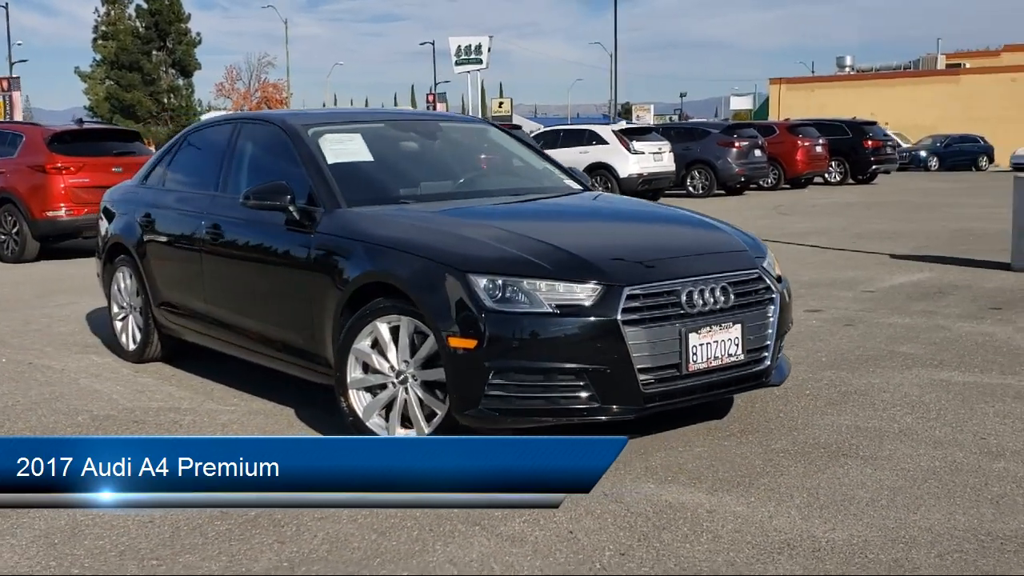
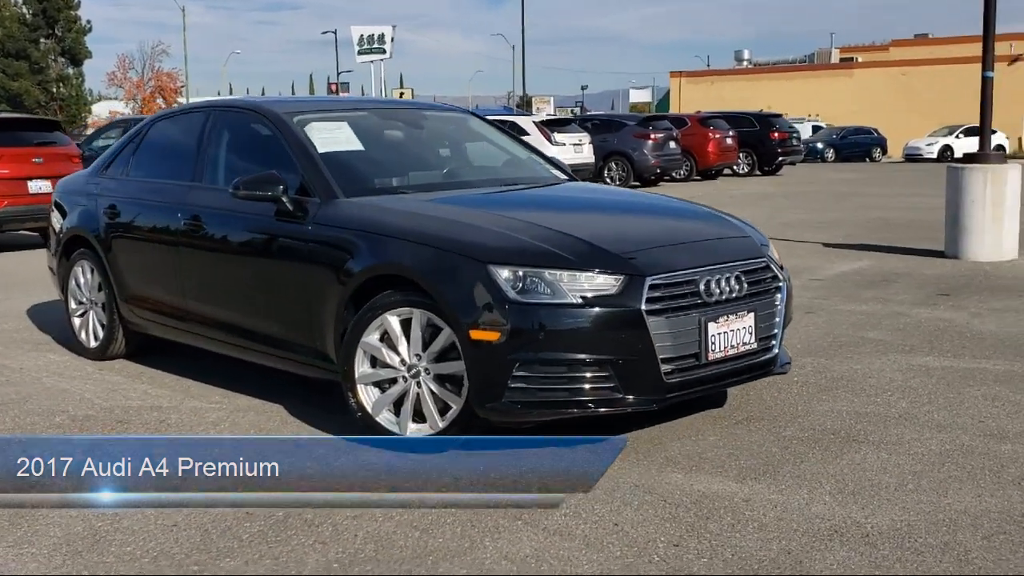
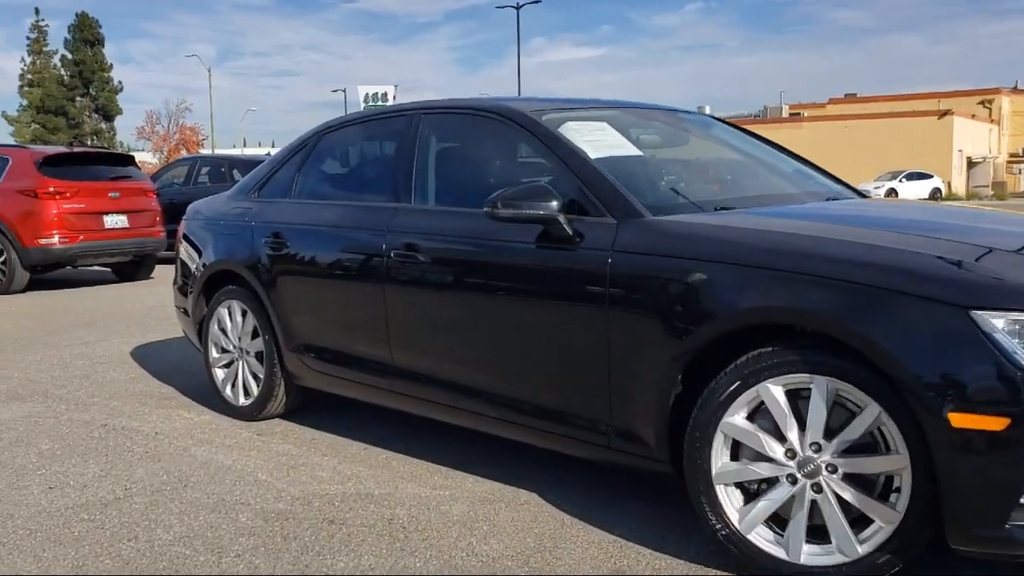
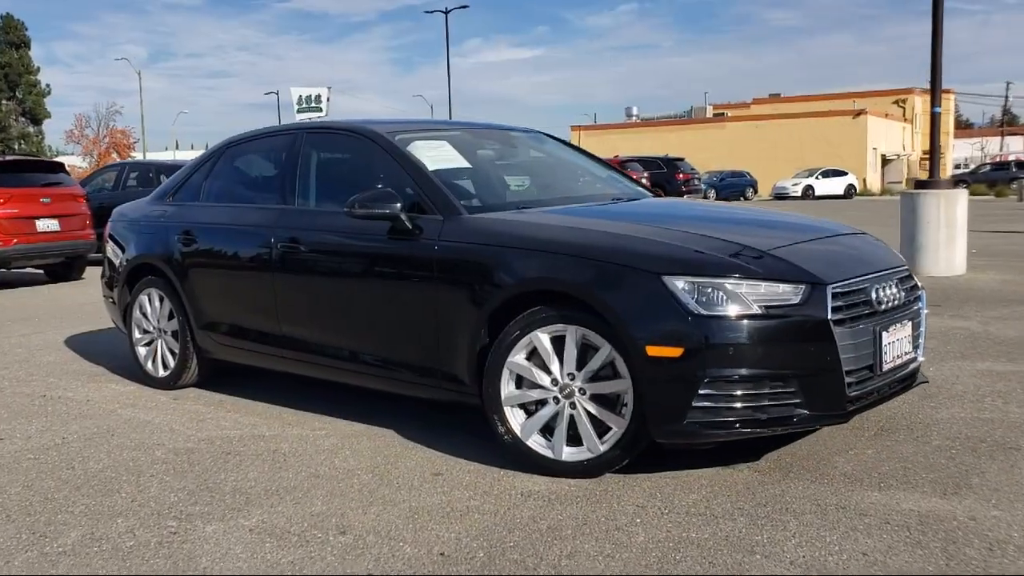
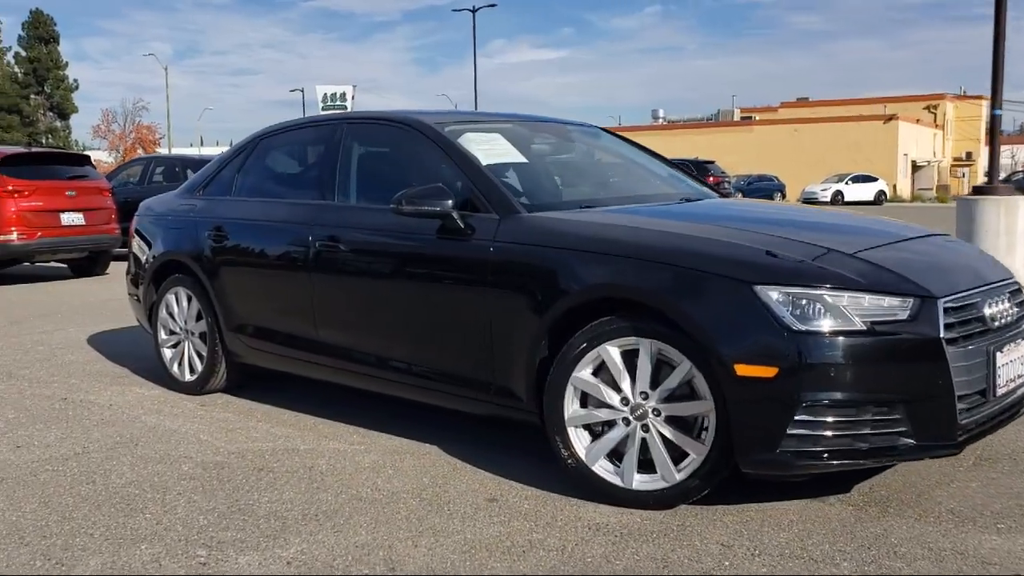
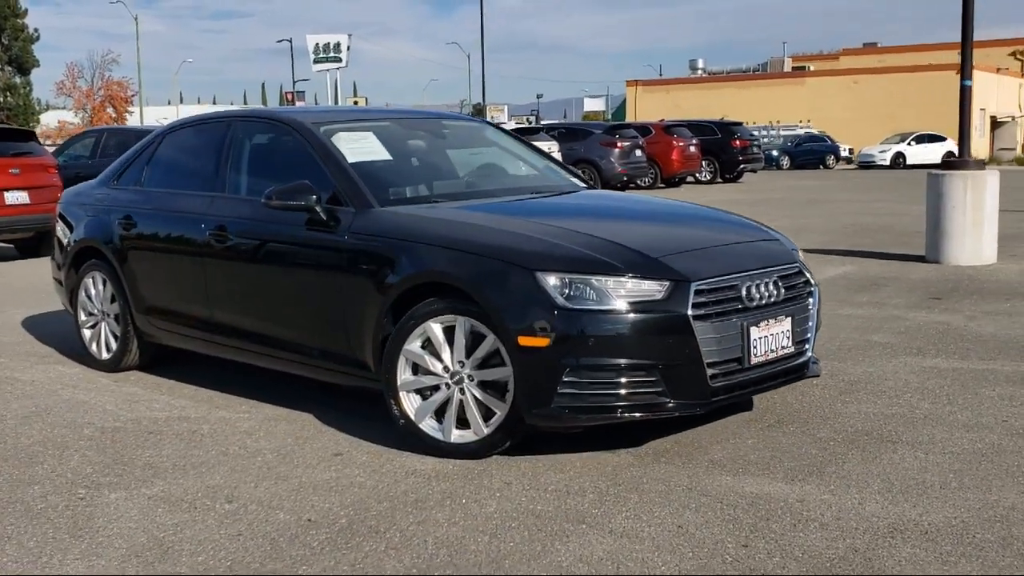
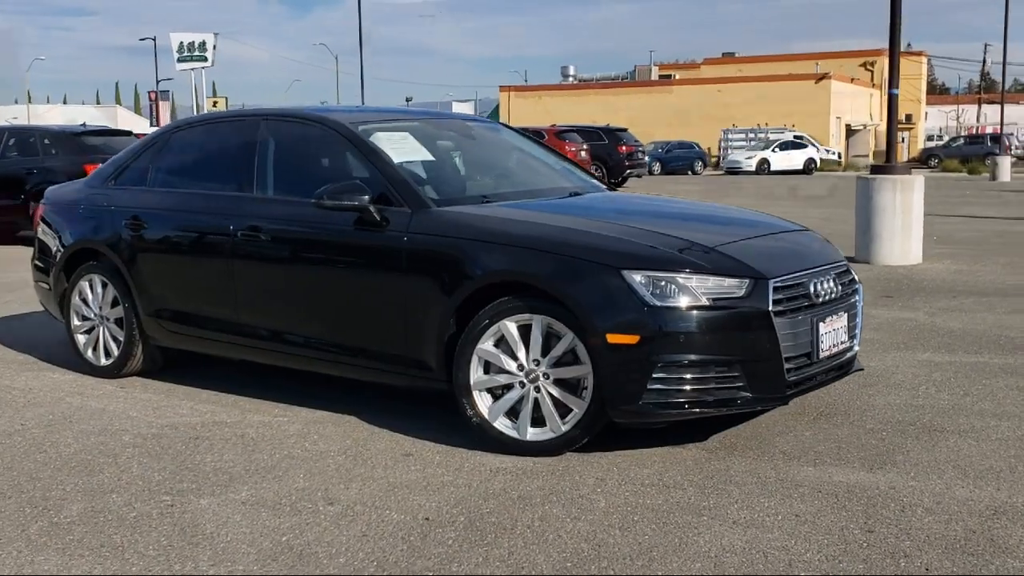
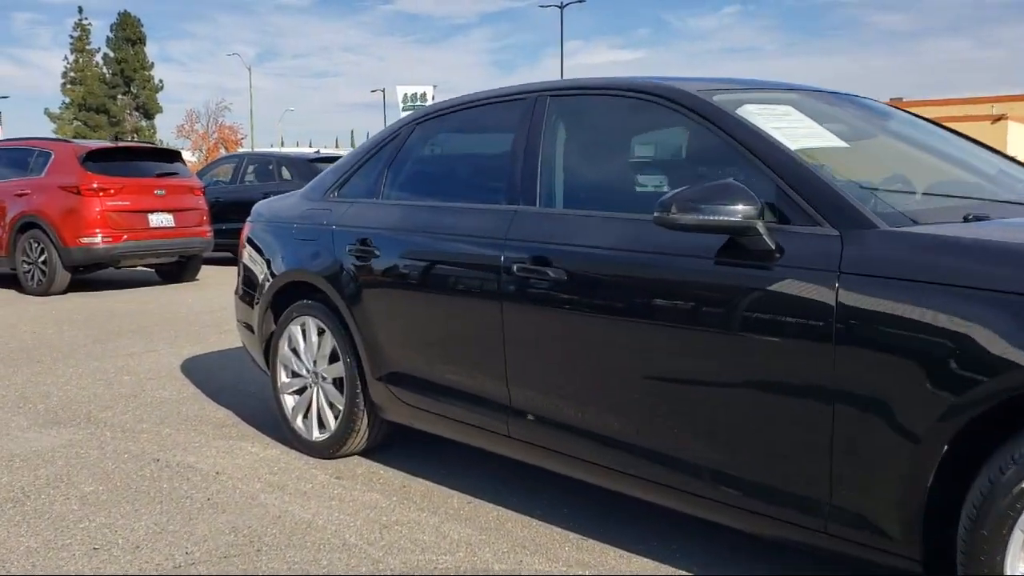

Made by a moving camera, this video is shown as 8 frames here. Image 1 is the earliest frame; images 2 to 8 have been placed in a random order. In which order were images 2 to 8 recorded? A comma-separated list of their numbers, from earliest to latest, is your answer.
2, 6, 7, 4, 5, 3, 8
